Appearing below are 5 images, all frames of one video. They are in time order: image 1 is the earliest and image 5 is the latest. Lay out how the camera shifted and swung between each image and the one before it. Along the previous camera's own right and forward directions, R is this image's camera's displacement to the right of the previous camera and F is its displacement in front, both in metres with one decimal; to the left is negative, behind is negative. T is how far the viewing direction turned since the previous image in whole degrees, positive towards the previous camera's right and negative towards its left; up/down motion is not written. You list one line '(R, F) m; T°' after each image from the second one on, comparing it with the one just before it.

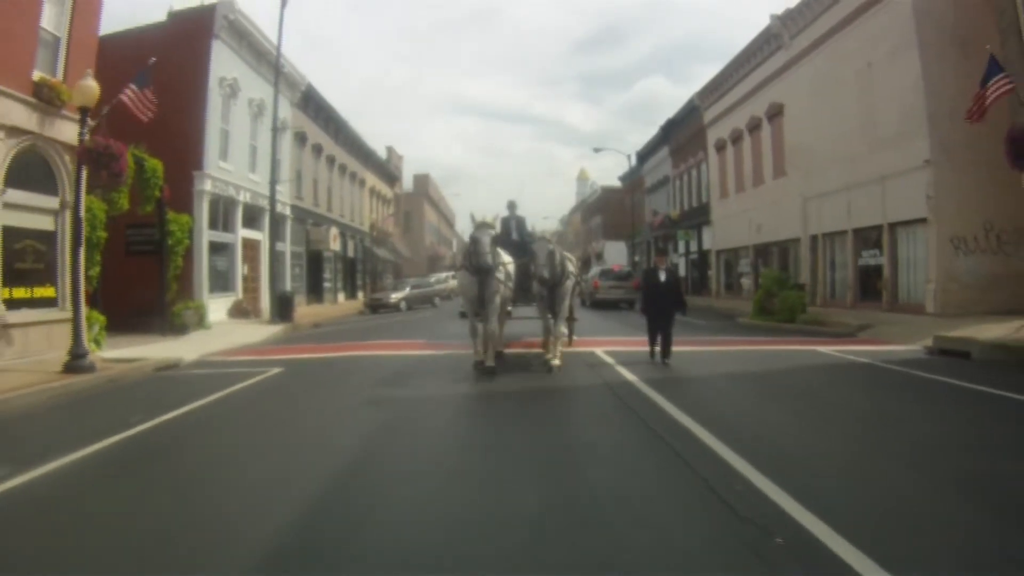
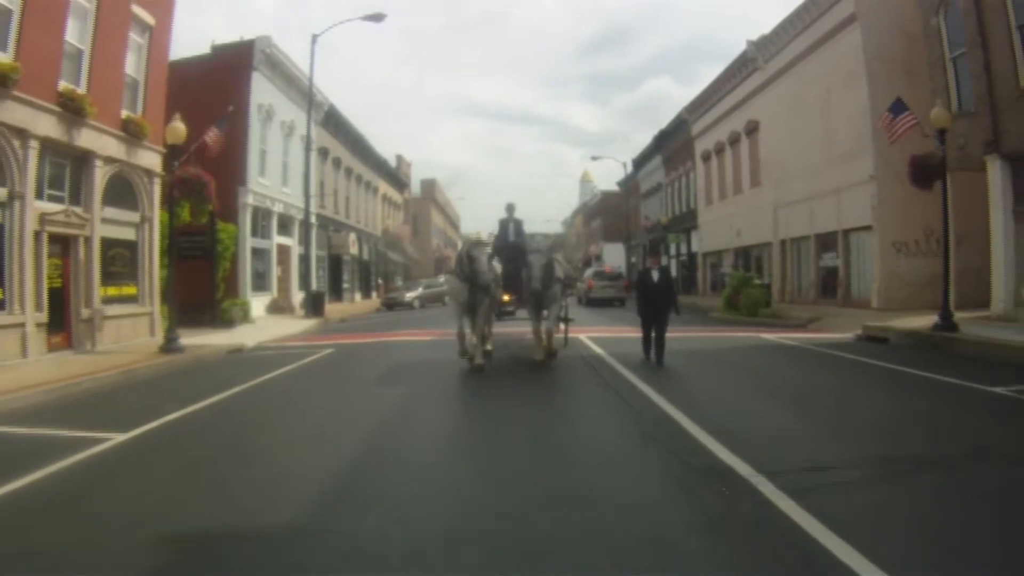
(+0.1, -3.1) m; 0°
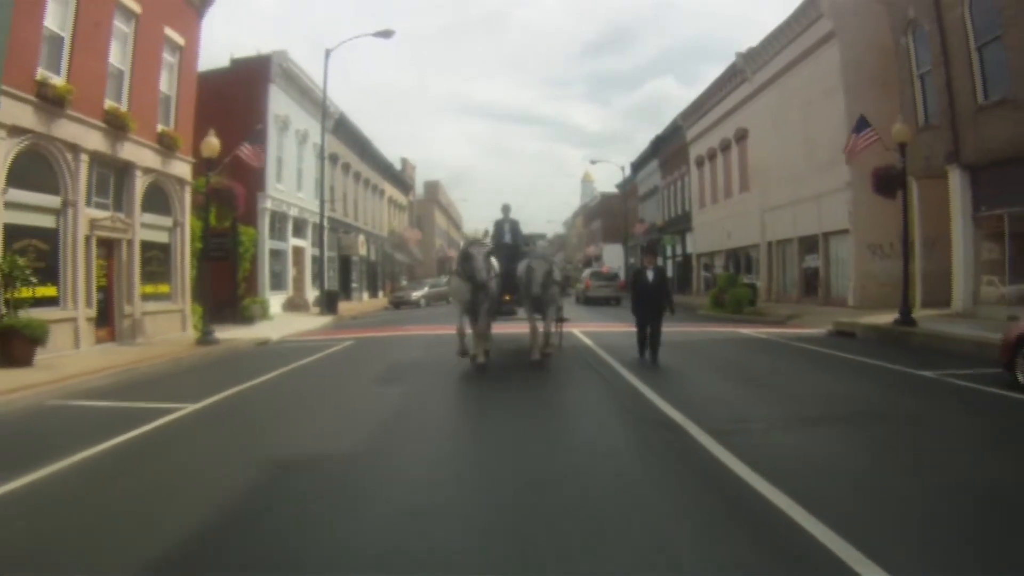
(0.0, -1.7) m; 0°
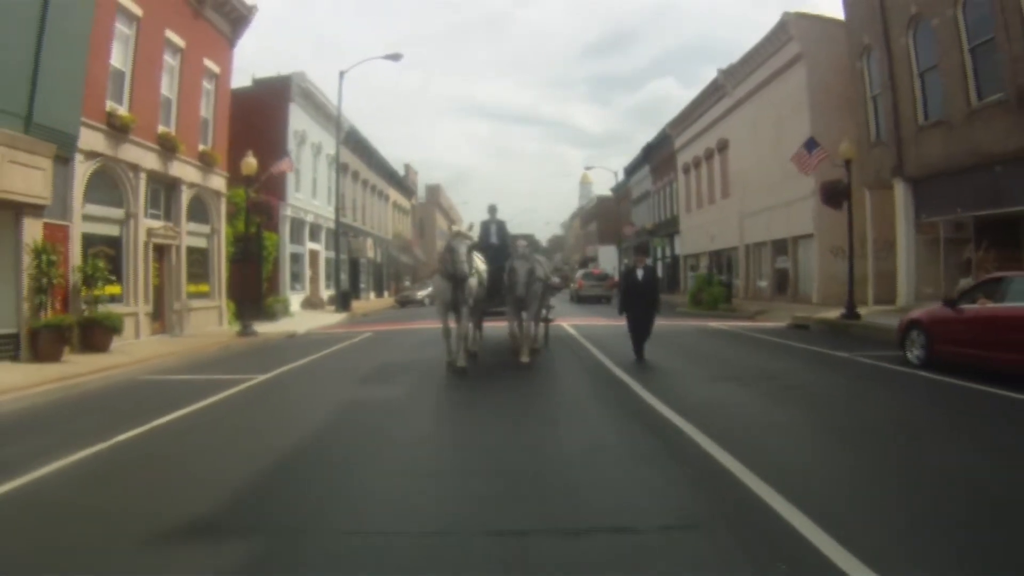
(+0.1, -2.7) m; 0°
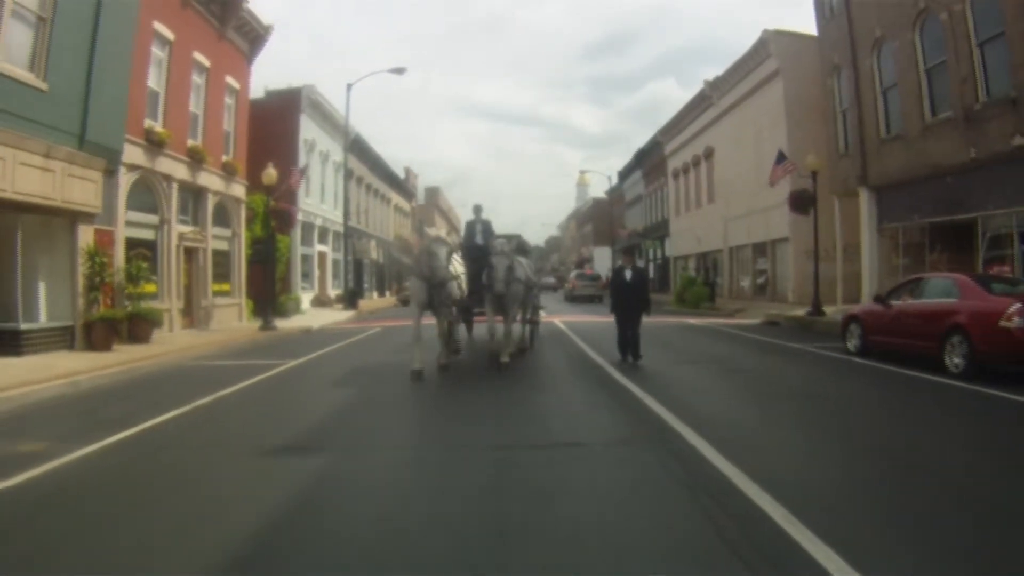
(0.0, -2.0) m; 0°
